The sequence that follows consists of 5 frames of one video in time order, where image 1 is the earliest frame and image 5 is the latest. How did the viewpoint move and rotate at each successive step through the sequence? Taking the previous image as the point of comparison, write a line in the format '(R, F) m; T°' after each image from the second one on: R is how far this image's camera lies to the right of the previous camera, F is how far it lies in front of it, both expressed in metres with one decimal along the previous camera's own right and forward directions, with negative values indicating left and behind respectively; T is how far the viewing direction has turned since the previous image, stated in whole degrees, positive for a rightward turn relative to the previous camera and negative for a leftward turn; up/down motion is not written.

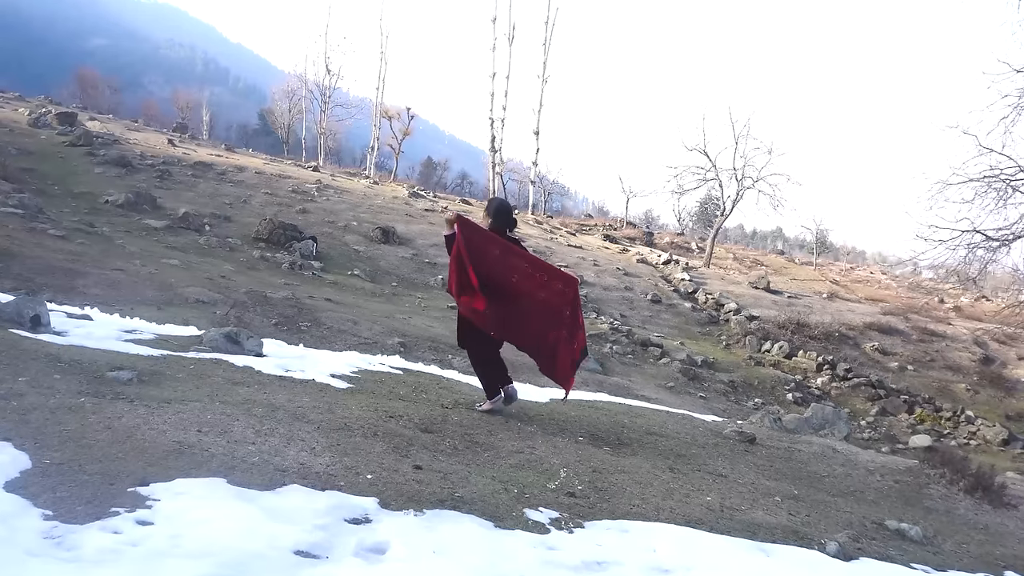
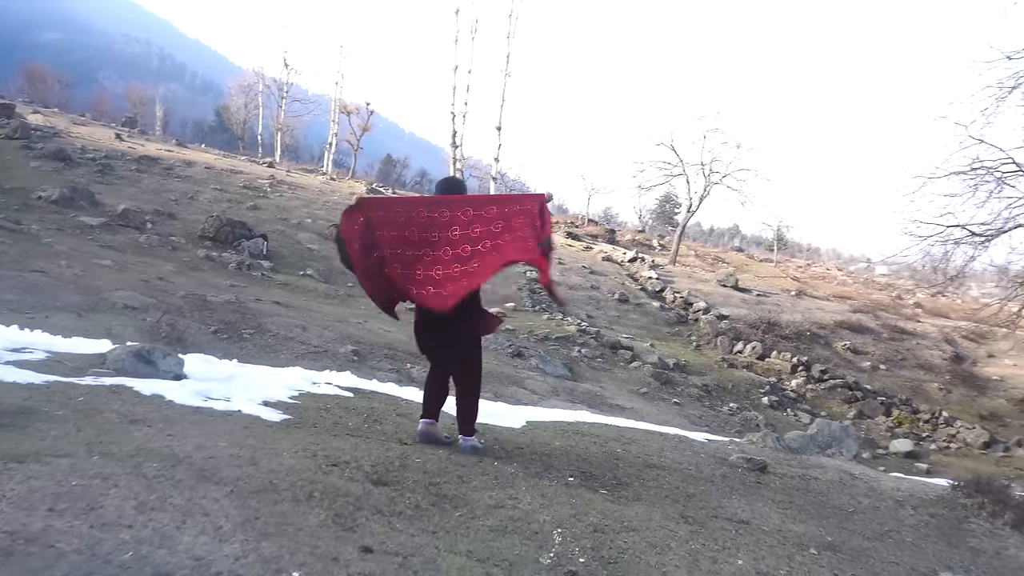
(-0.1, +0.8) m; +3°
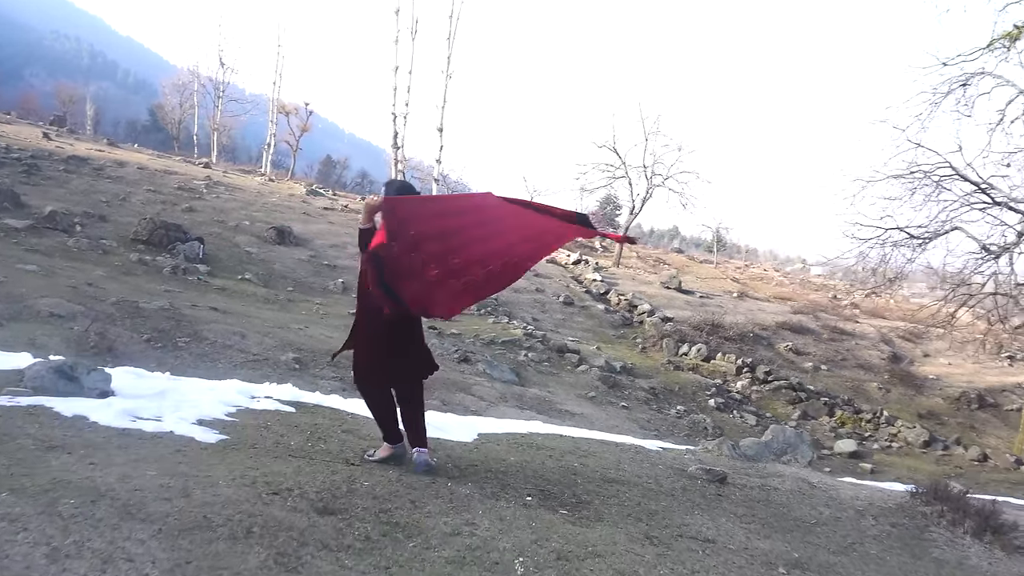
(0.0, +0.2) m; +4°
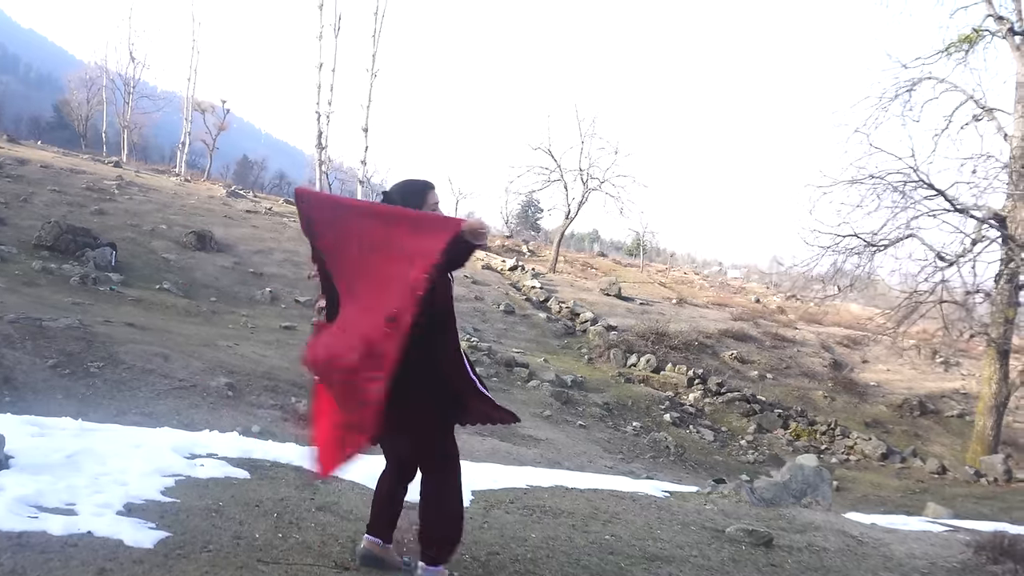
(-0.3, +0.9) m; +5°
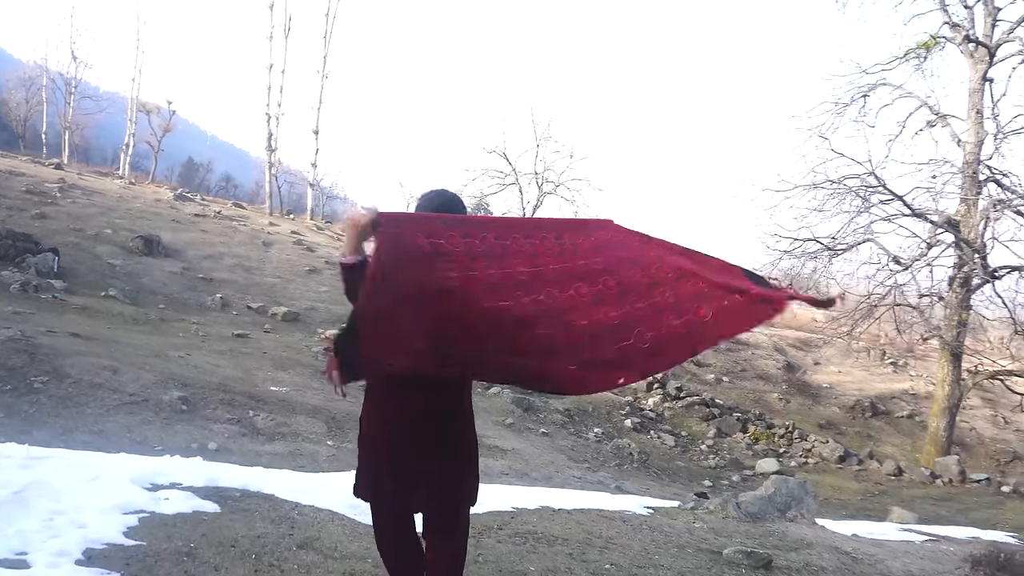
(-0.1, +0.2) m; +3°
